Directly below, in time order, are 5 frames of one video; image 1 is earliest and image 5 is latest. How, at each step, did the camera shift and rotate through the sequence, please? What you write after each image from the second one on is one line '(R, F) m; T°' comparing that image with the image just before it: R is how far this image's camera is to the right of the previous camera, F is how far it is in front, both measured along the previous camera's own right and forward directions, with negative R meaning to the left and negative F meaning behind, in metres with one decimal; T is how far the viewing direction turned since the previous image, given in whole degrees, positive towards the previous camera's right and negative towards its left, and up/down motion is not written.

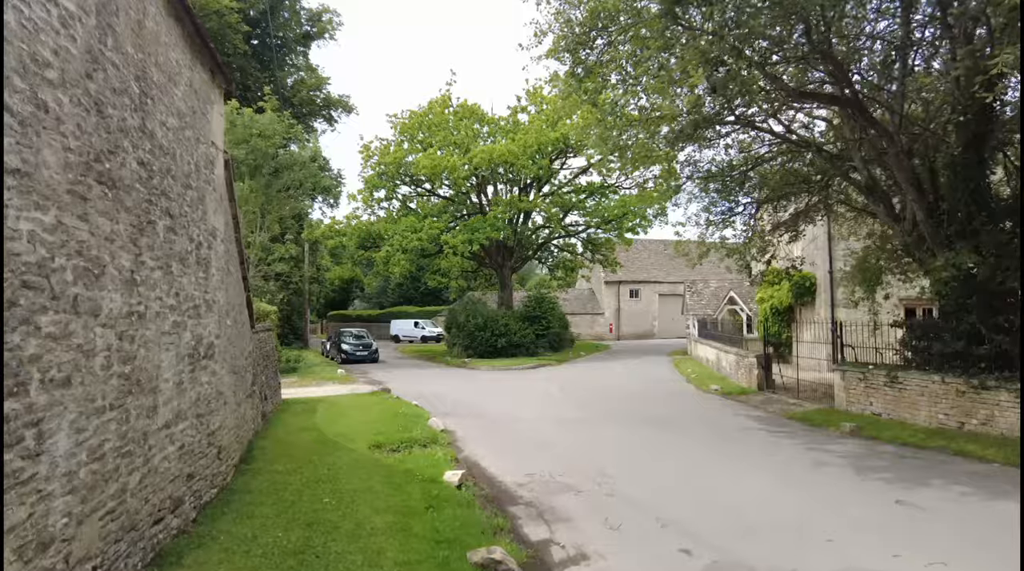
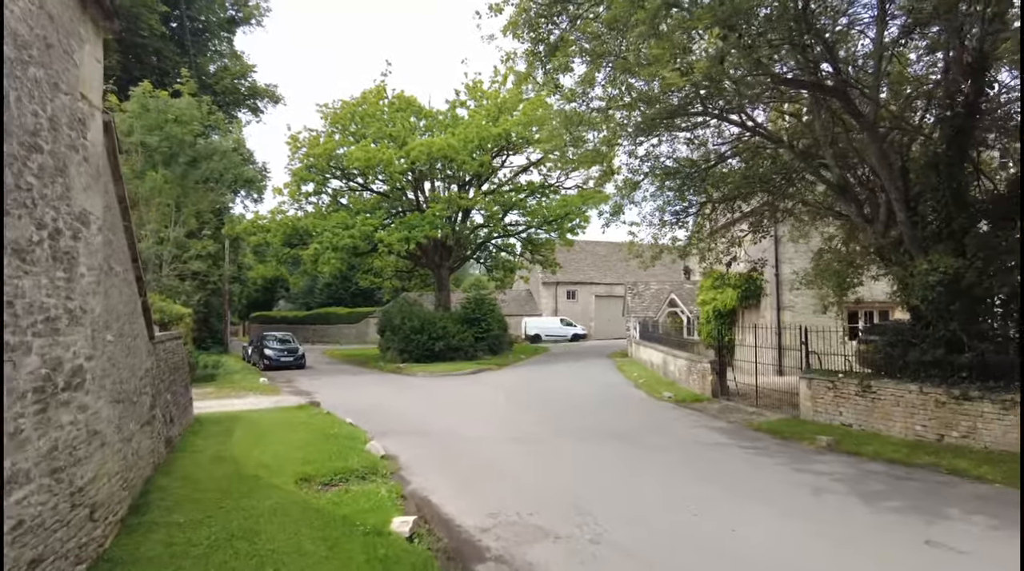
(-0.3, +1.4) m; +6°
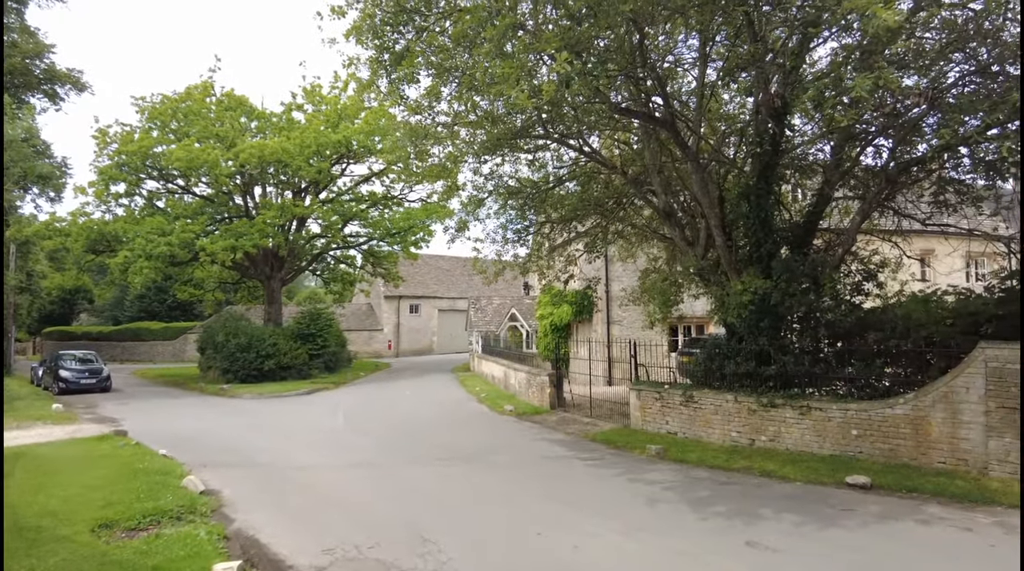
(0.0, +0.2) m; +14°
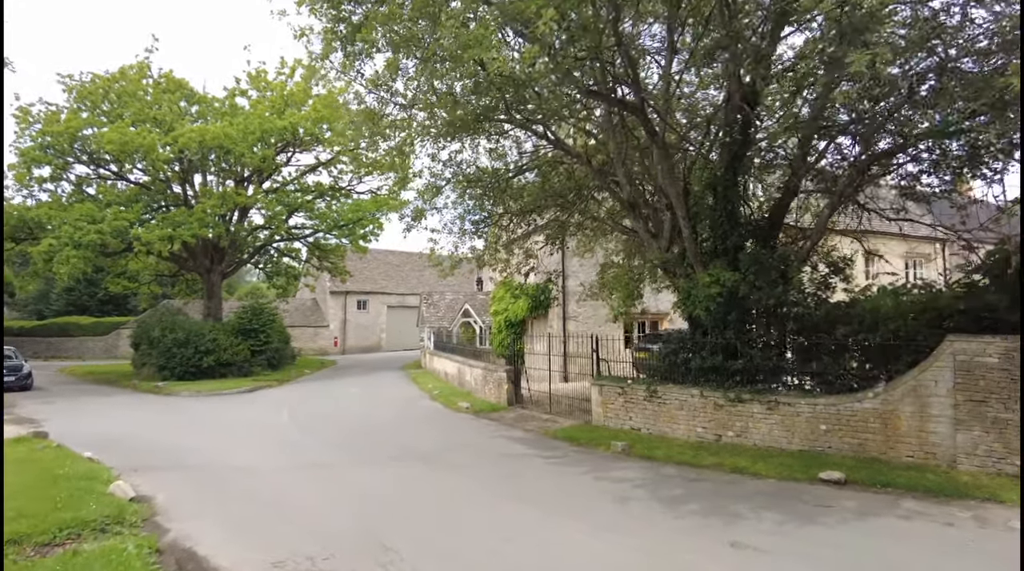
(-0.2, +0.6) m; +5°
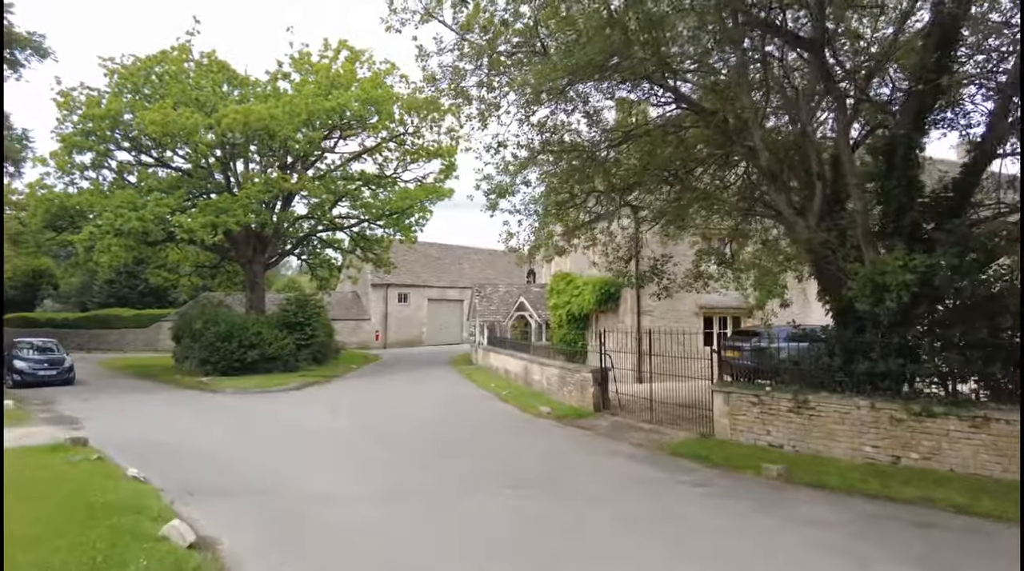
(-1.4, +2.1) m; -3°
